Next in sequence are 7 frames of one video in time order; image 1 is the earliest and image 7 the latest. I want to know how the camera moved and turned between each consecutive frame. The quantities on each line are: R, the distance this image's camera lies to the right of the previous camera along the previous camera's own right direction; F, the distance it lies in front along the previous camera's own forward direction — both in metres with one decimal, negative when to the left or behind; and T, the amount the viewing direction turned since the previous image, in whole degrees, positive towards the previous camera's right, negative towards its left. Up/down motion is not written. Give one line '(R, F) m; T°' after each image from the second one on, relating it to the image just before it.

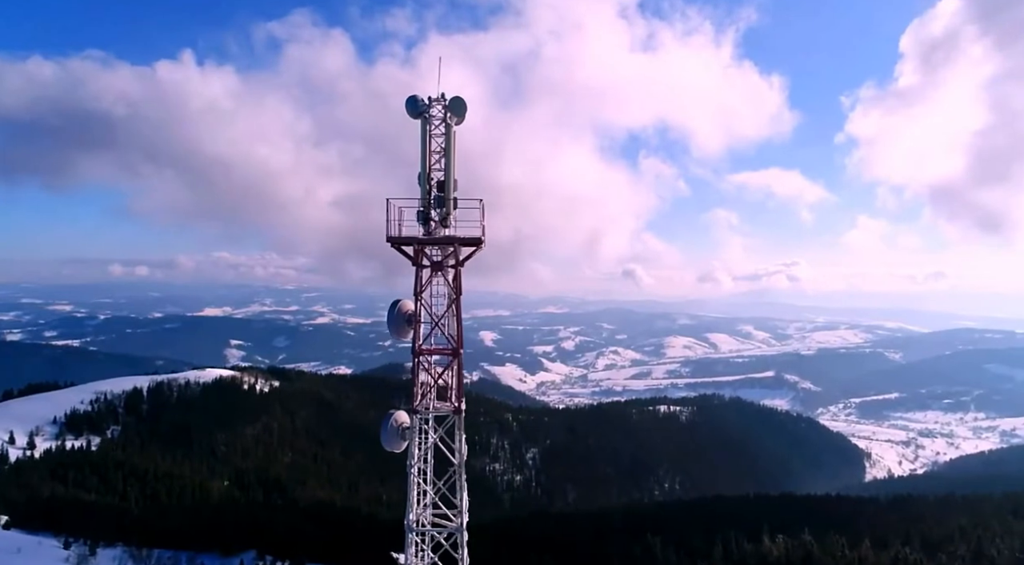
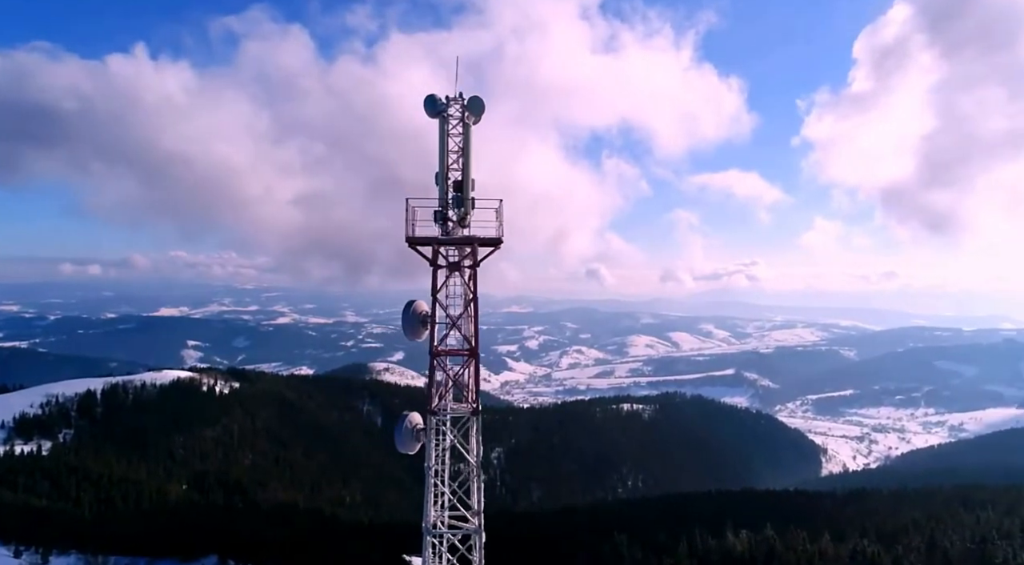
(-0.6, 0.0) m; +3°
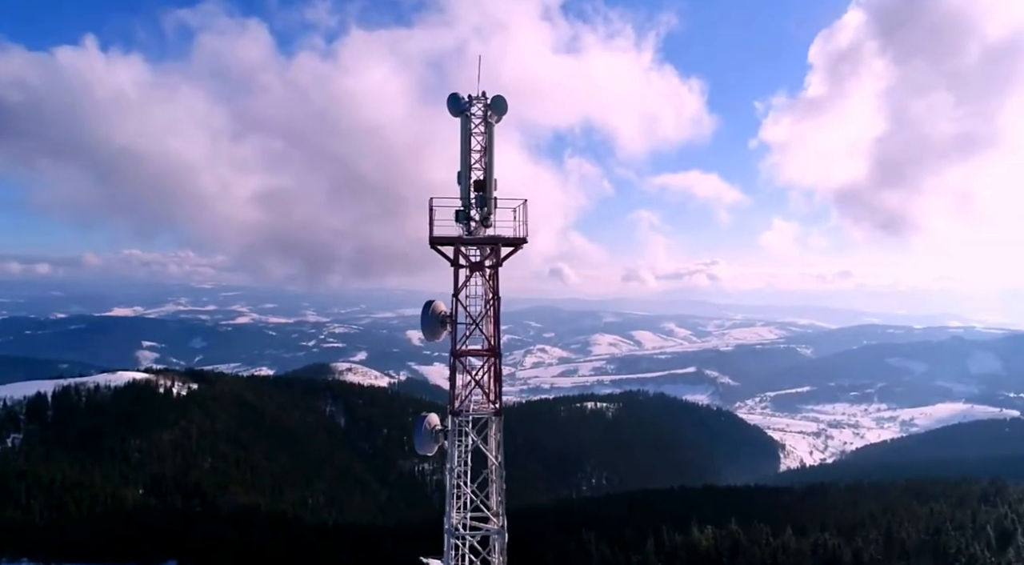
(-0.9, +0.2) m; +3°
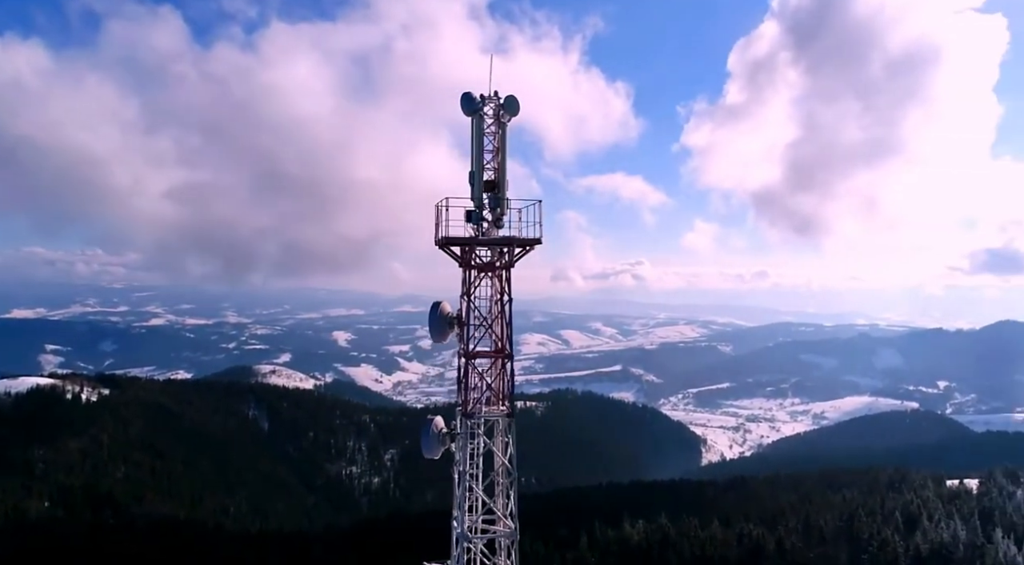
(-1.2, +0.1) m; +6°
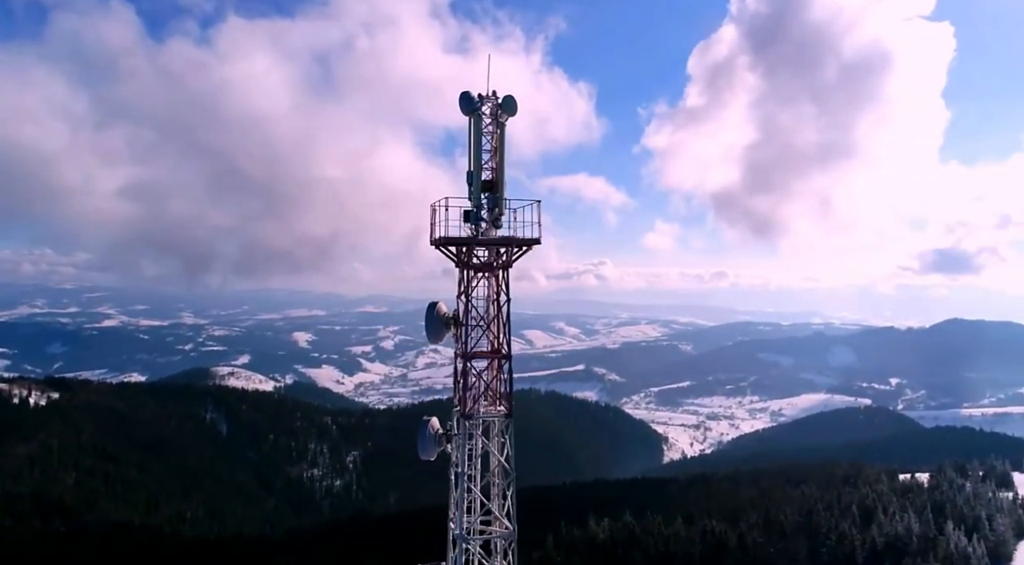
(-0.3, -0.2) m; +3°
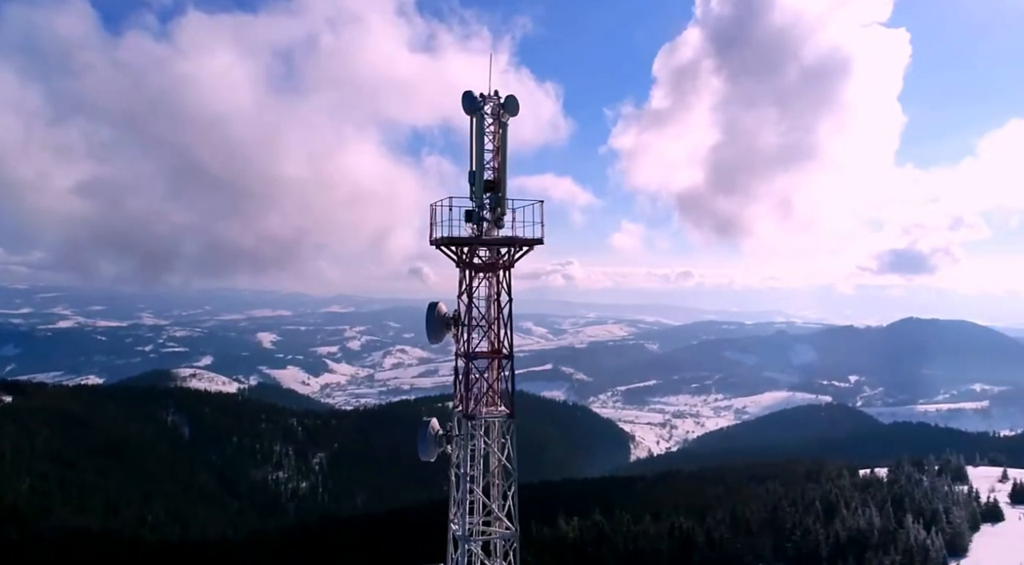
(+0.2, 0.0) m; +2°
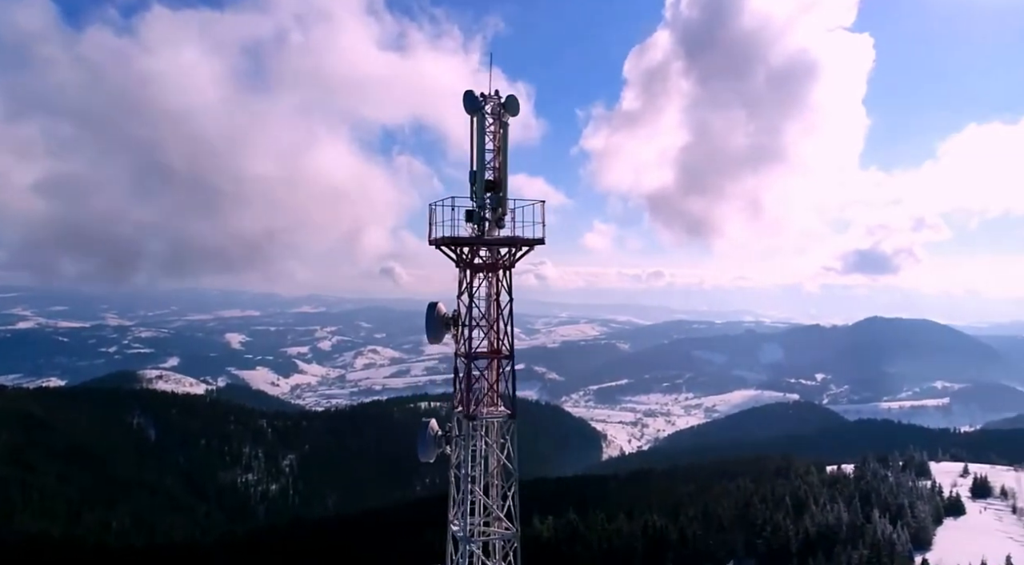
(0.0, 0.0) m; +2°
